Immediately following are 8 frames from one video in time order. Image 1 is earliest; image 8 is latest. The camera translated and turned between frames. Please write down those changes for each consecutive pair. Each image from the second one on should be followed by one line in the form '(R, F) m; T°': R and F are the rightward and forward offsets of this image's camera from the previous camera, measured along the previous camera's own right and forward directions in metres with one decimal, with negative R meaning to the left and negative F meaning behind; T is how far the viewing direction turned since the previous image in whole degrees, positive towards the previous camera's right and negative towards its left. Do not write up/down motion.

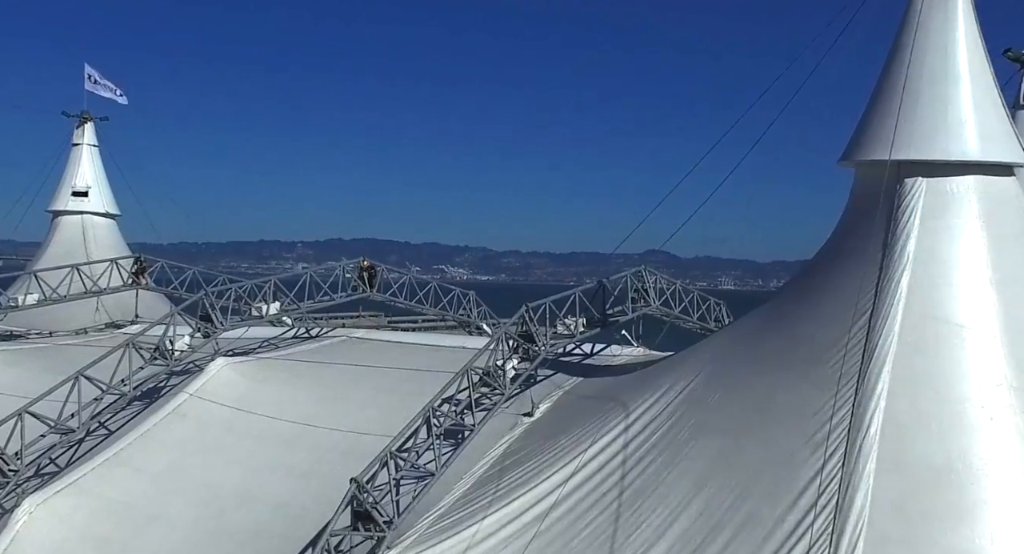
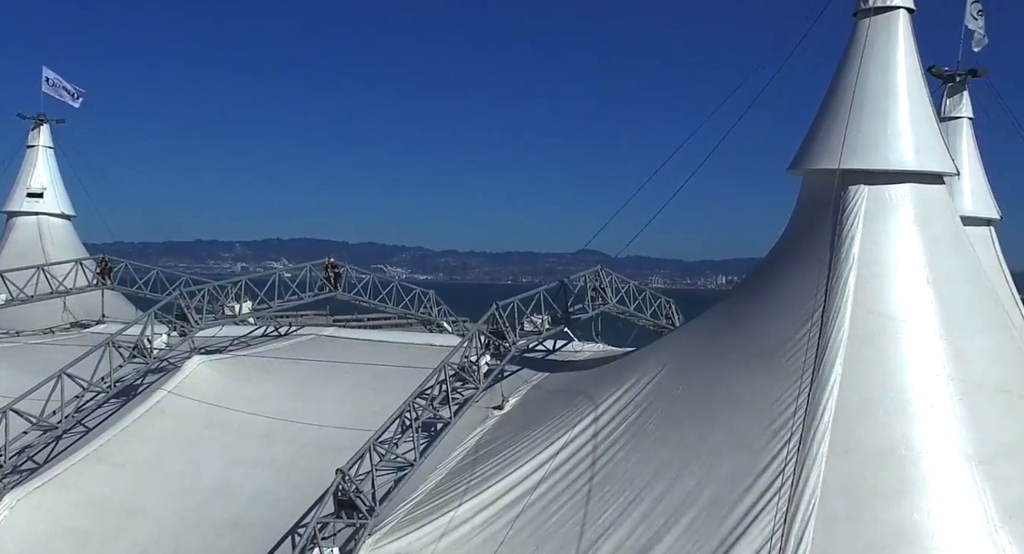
(-0.7, -0.8) m; +4°
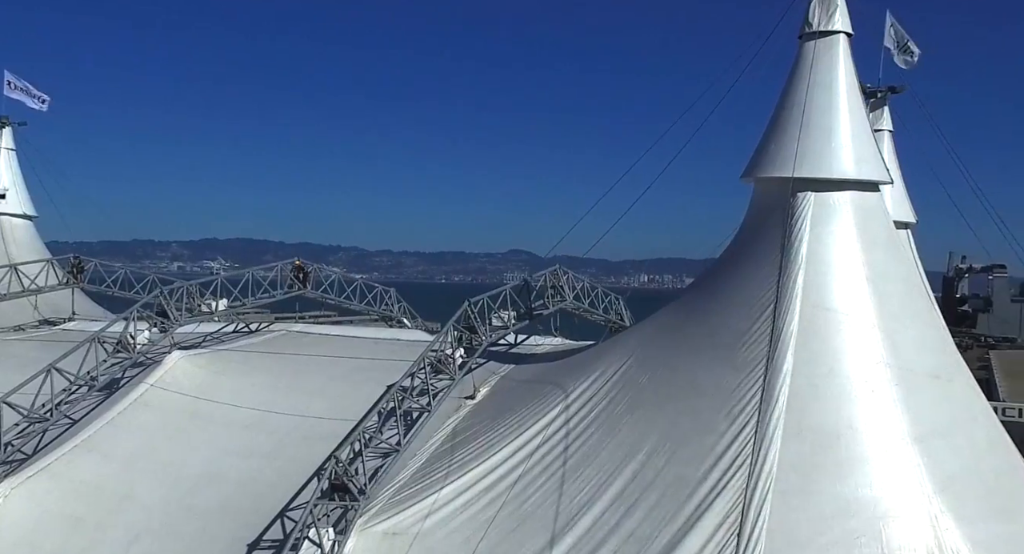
(-0.9, -1.1) m; +5°
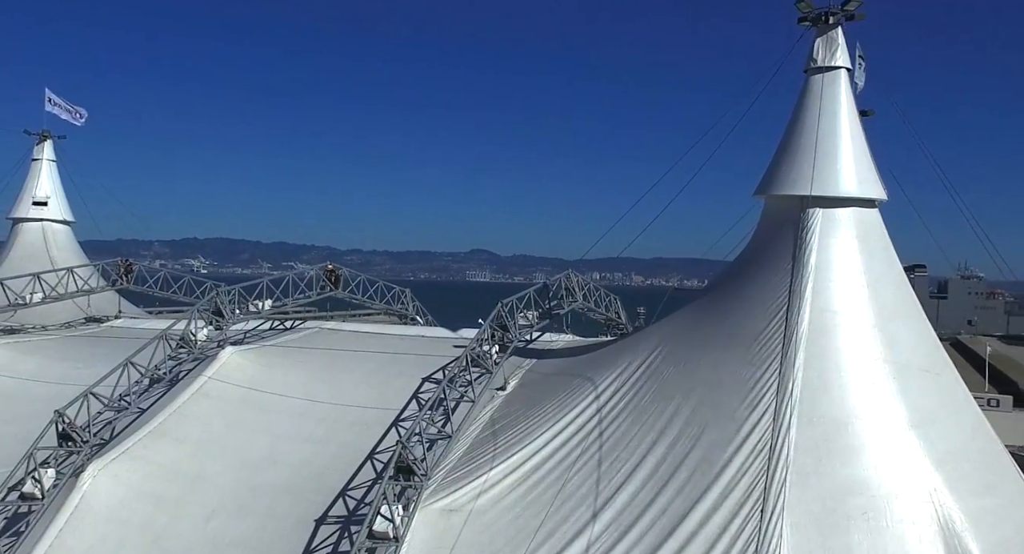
(-1.5, -1.8) m; +2°
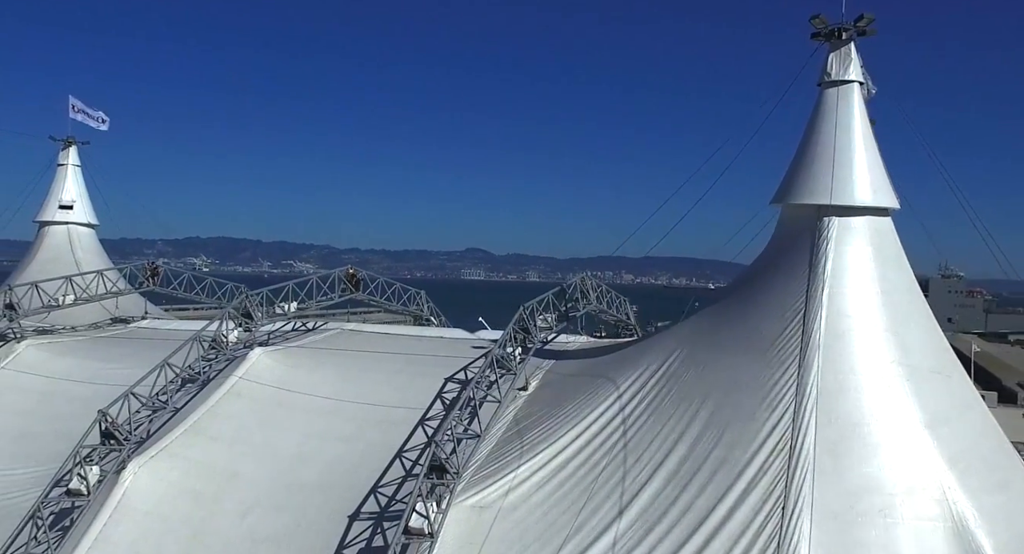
(-0.7, -0.6) m; 0°
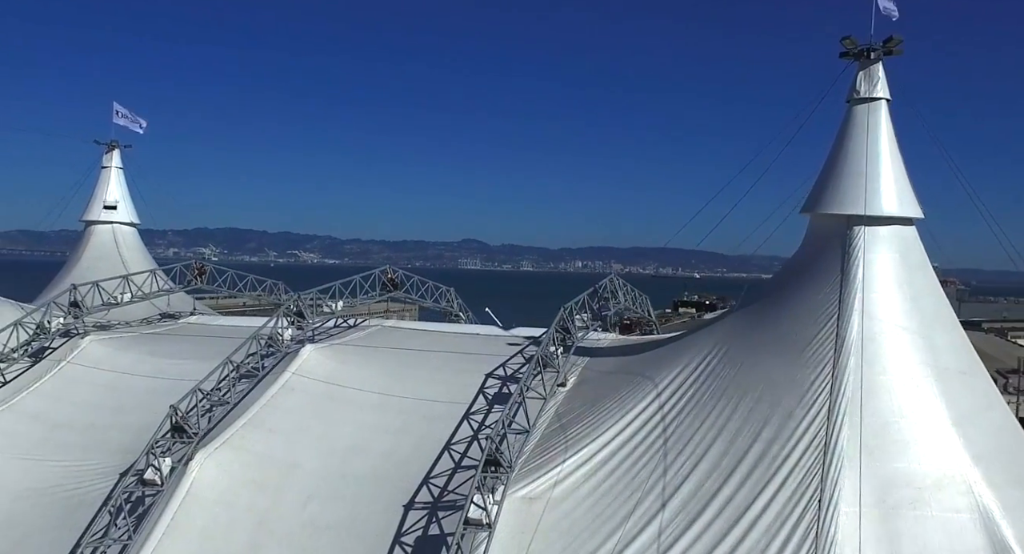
(-1.1, -1.0) m; 0°
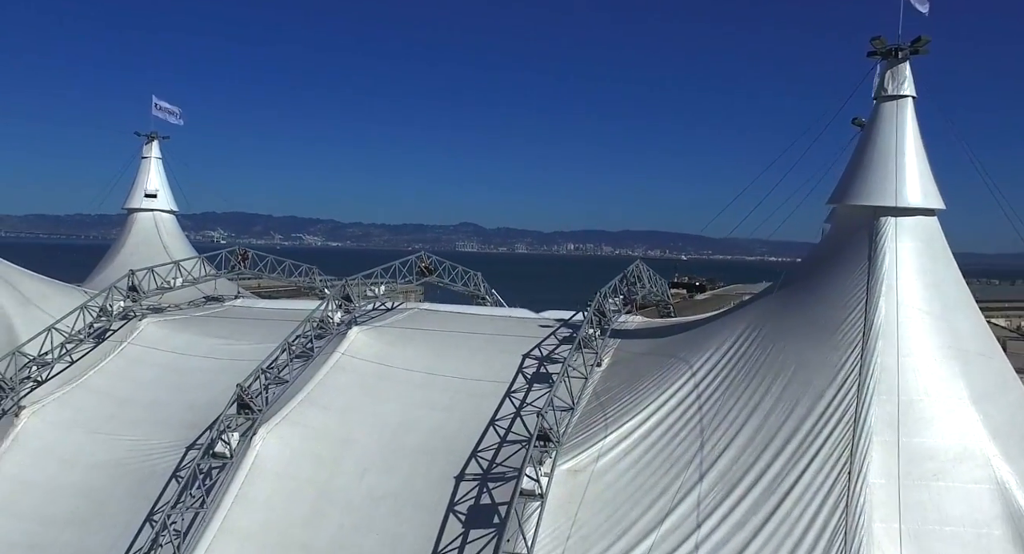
(-1.1, -1.1) m; 0°
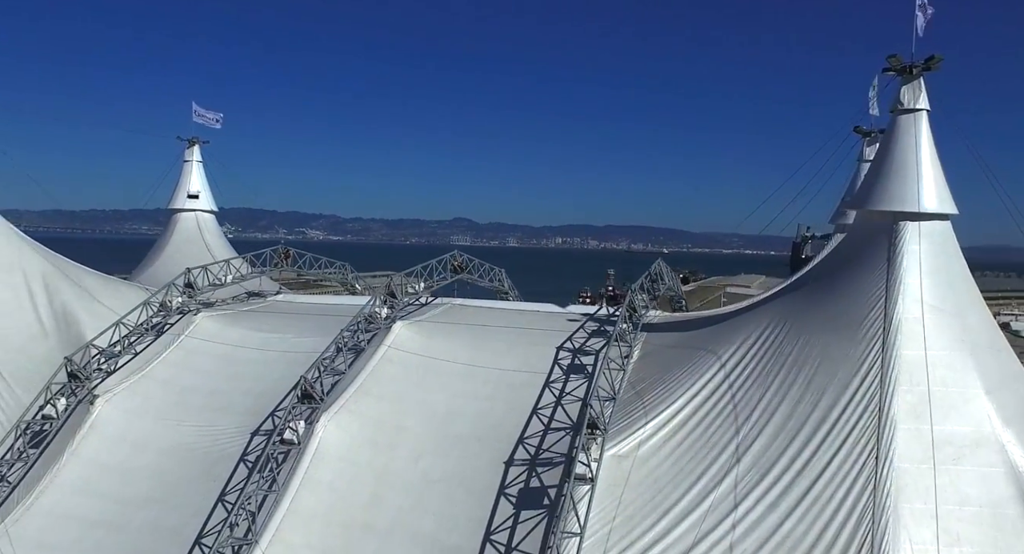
(-1.2, -1.3) m; 0°
